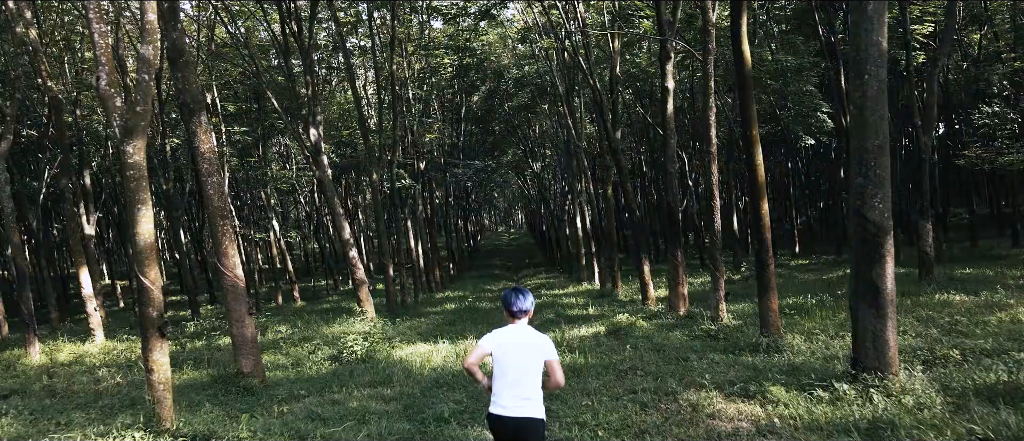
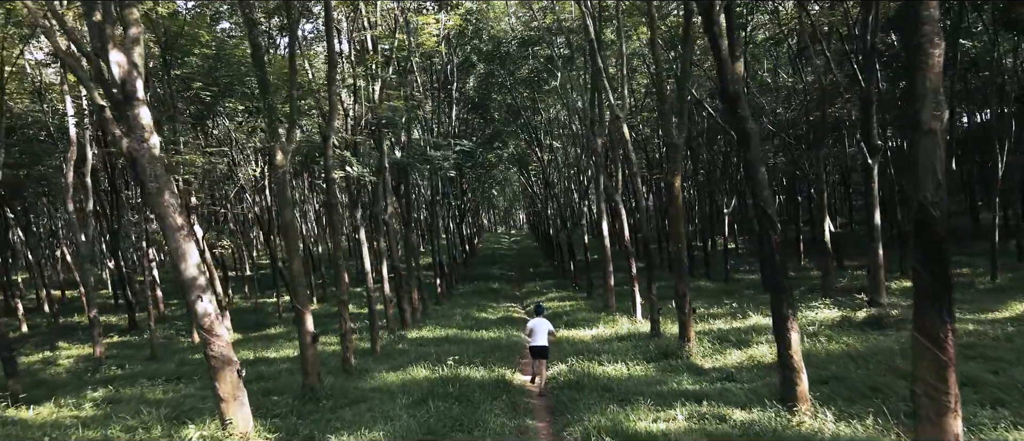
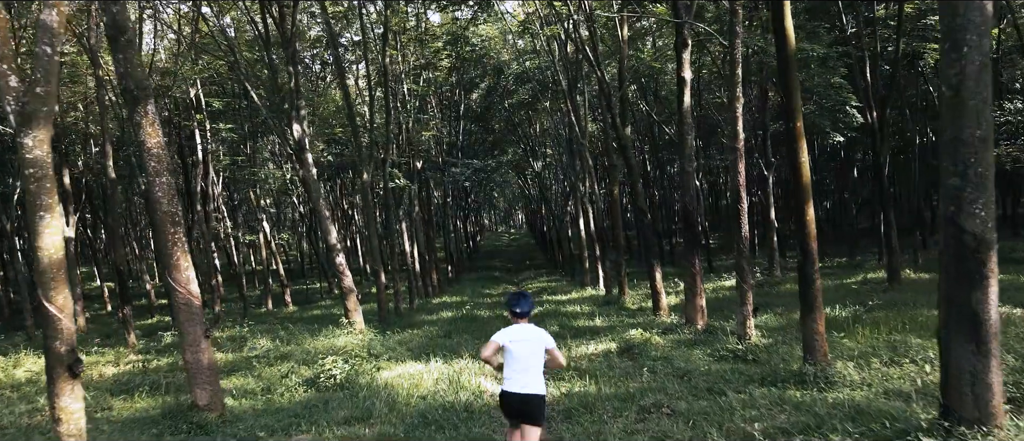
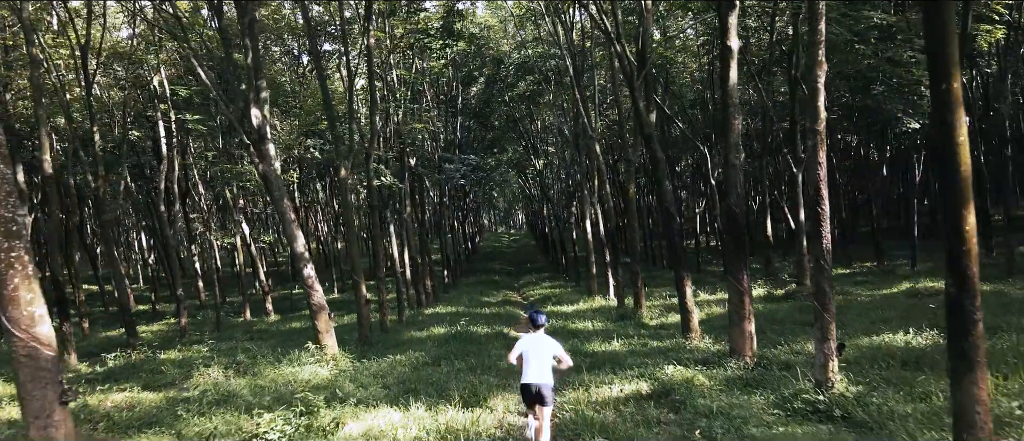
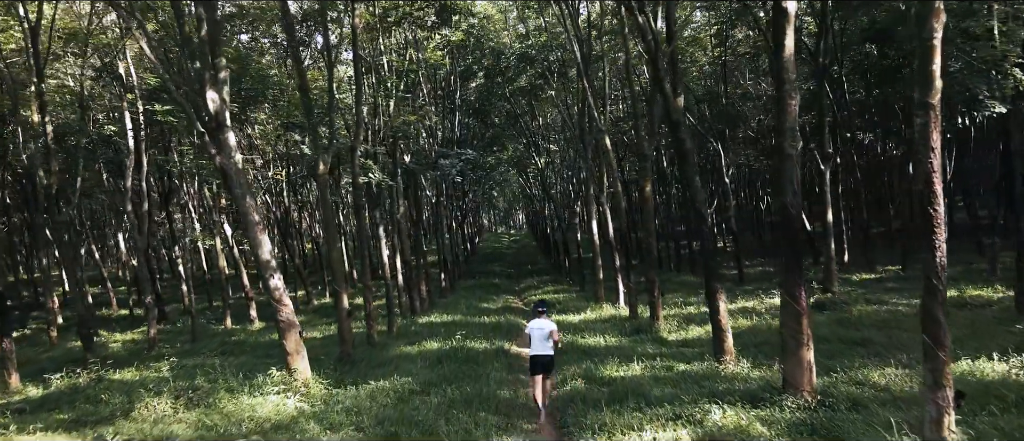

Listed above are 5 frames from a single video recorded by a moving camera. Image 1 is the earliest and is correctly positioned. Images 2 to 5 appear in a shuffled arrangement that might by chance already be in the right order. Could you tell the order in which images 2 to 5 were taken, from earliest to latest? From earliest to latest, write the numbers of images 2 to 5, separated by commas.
3, 4, 5, 2
